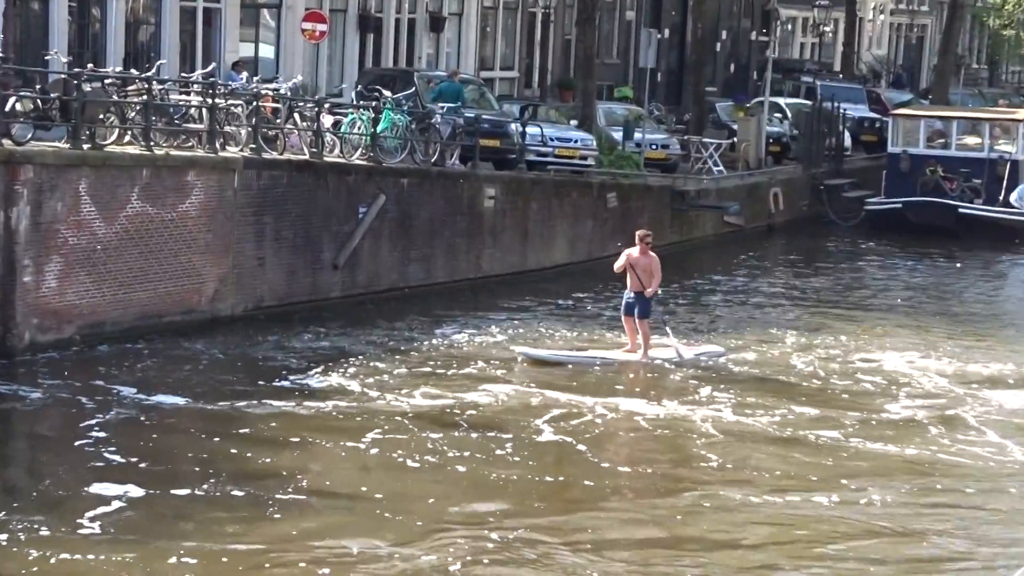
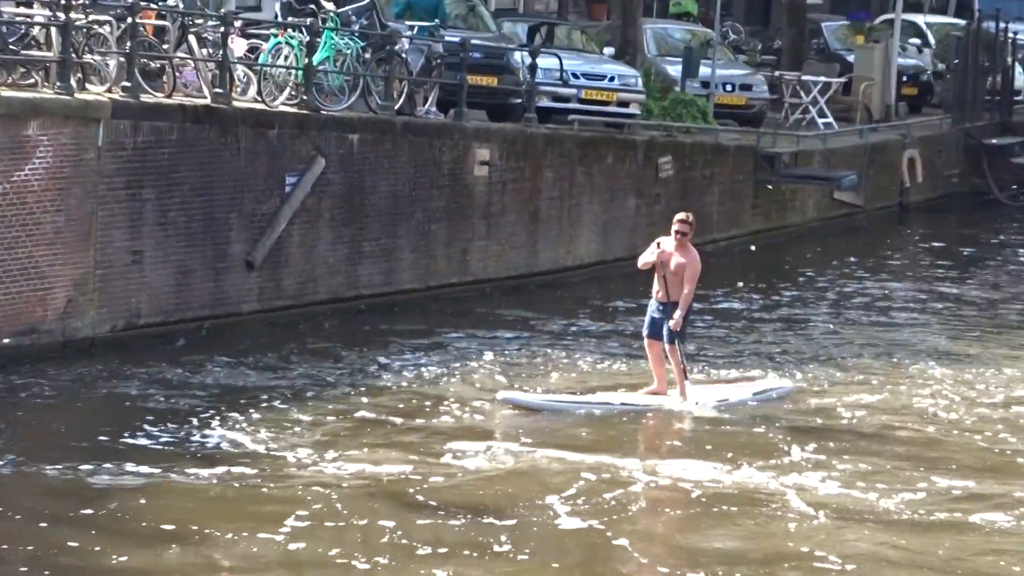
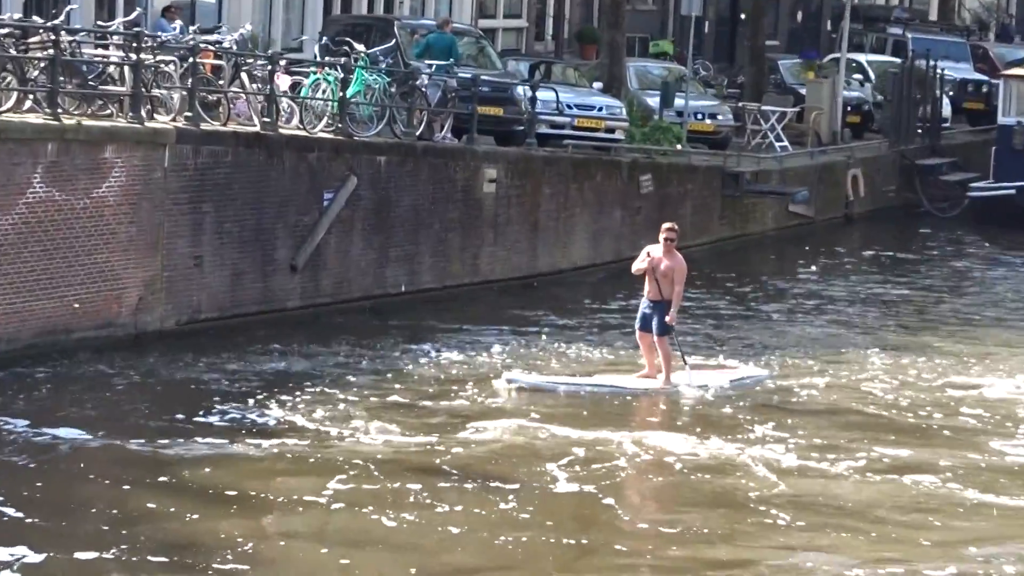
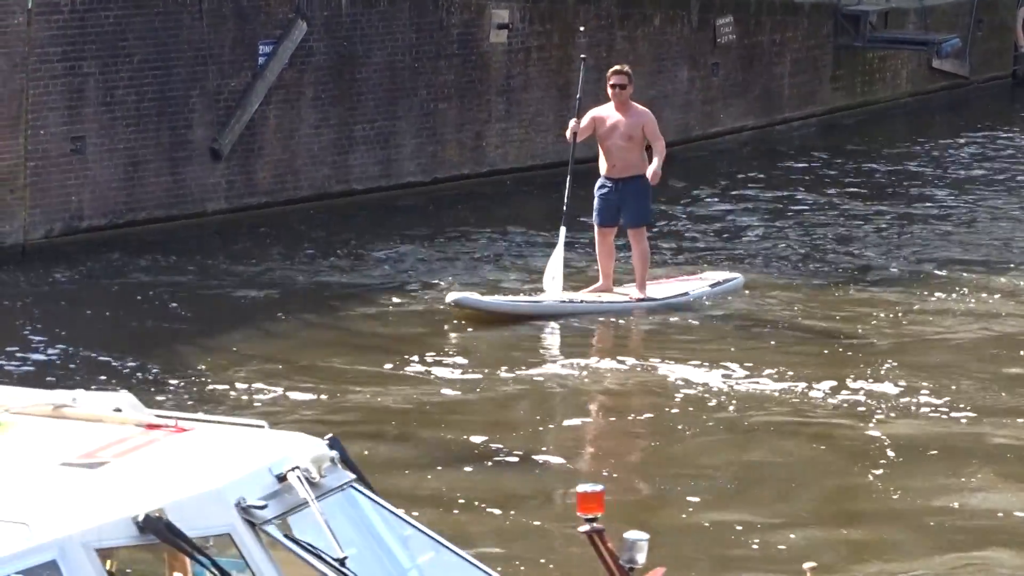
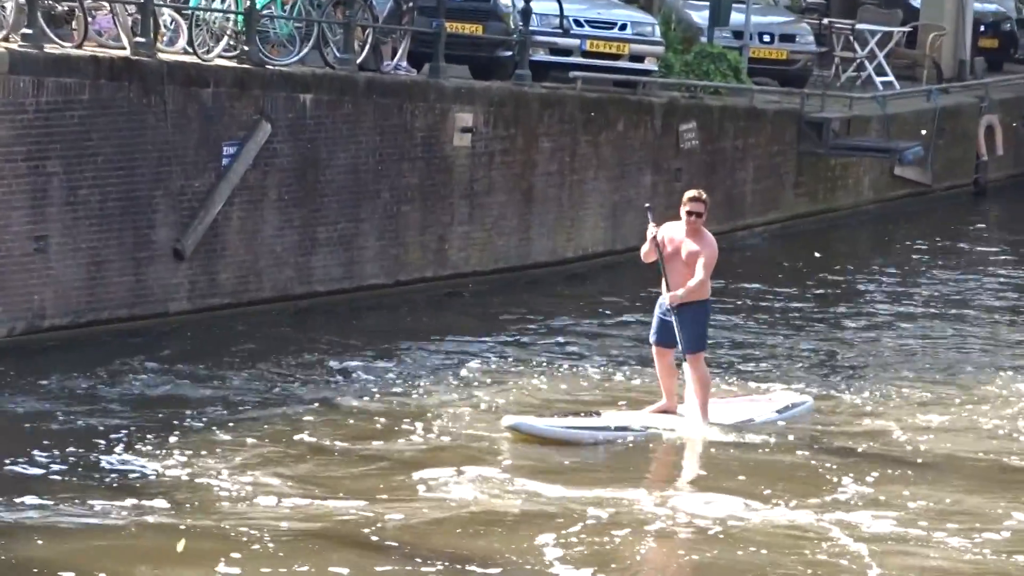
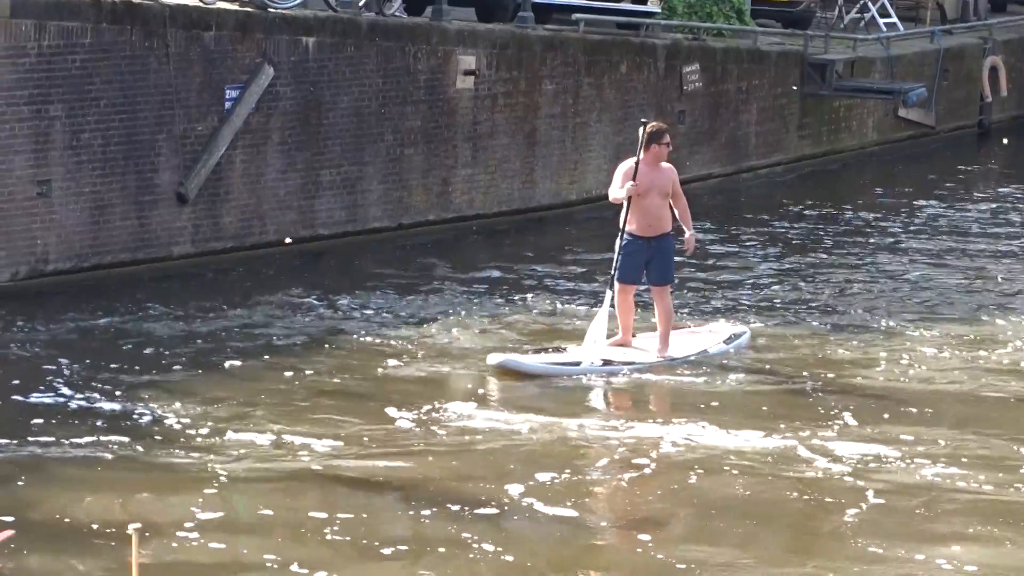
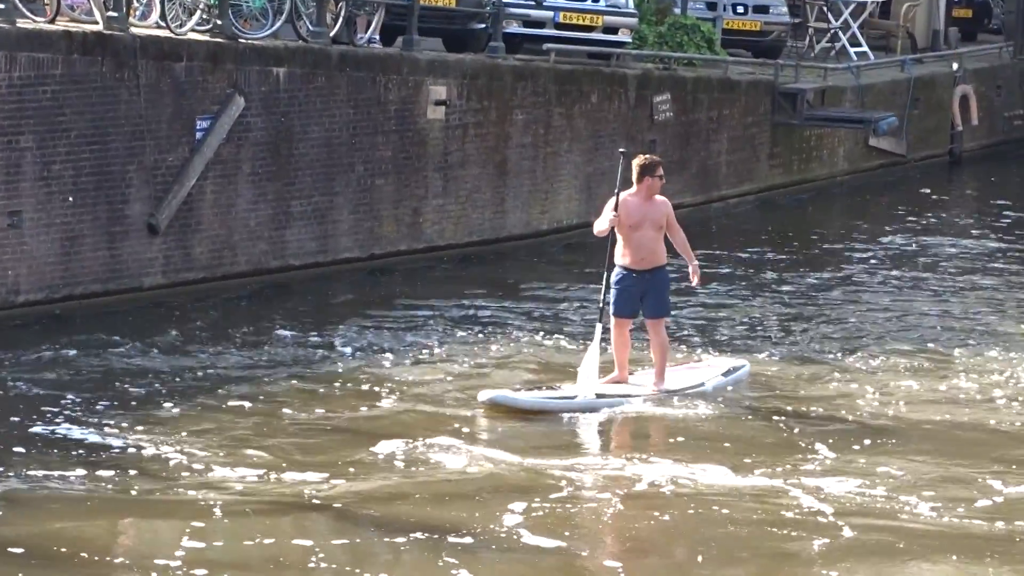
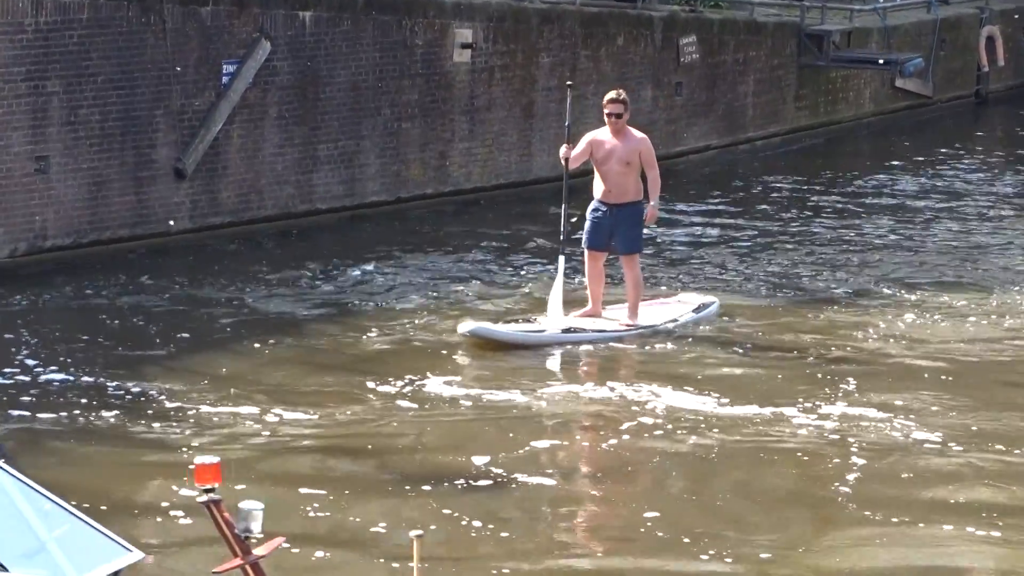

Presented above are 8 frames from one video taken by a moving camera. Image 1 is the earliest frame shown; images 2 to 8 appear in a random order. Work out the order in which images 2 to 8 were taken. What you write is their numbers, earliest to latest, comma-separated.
3, 2, 5, 7, 6, 8, 4
